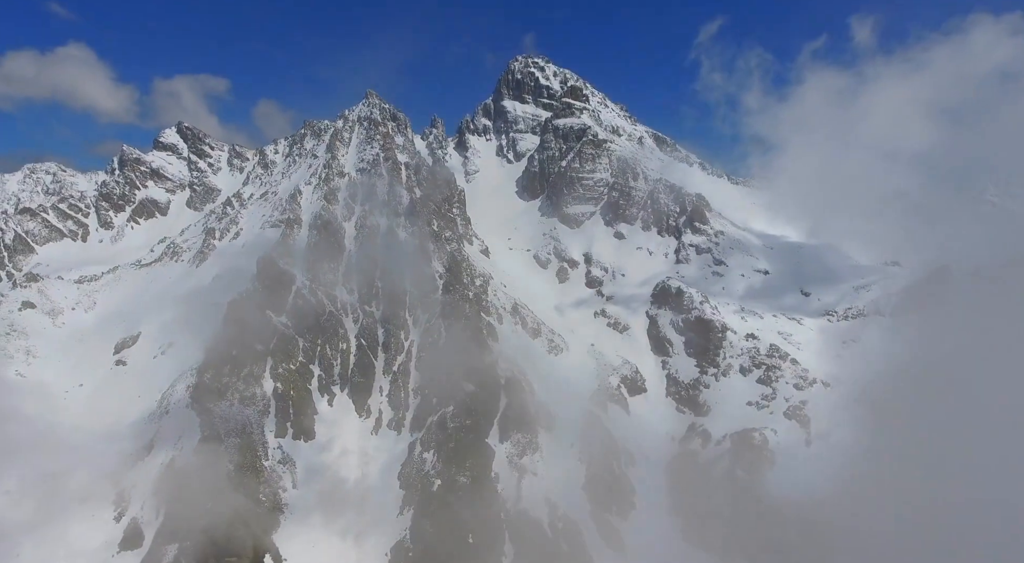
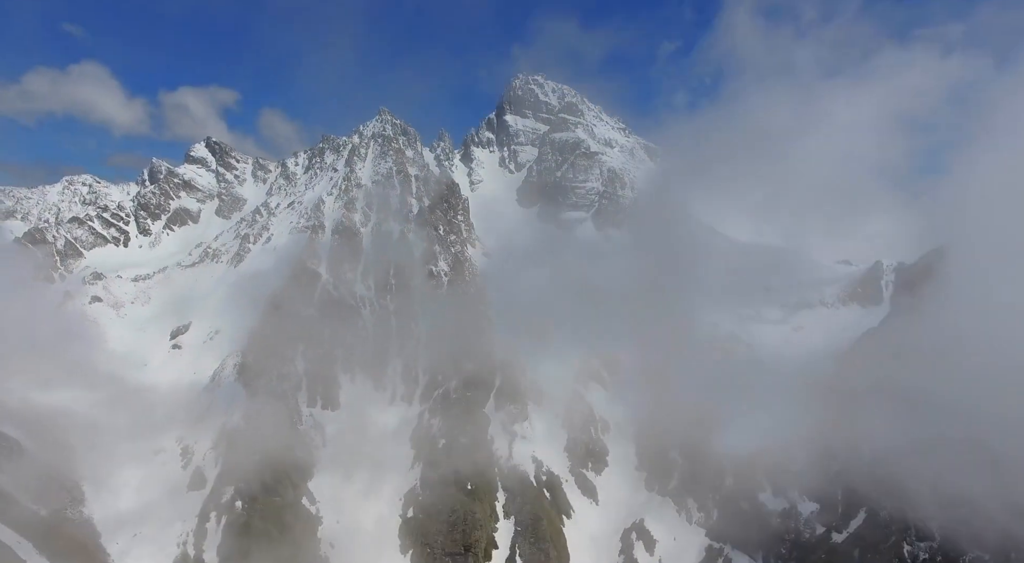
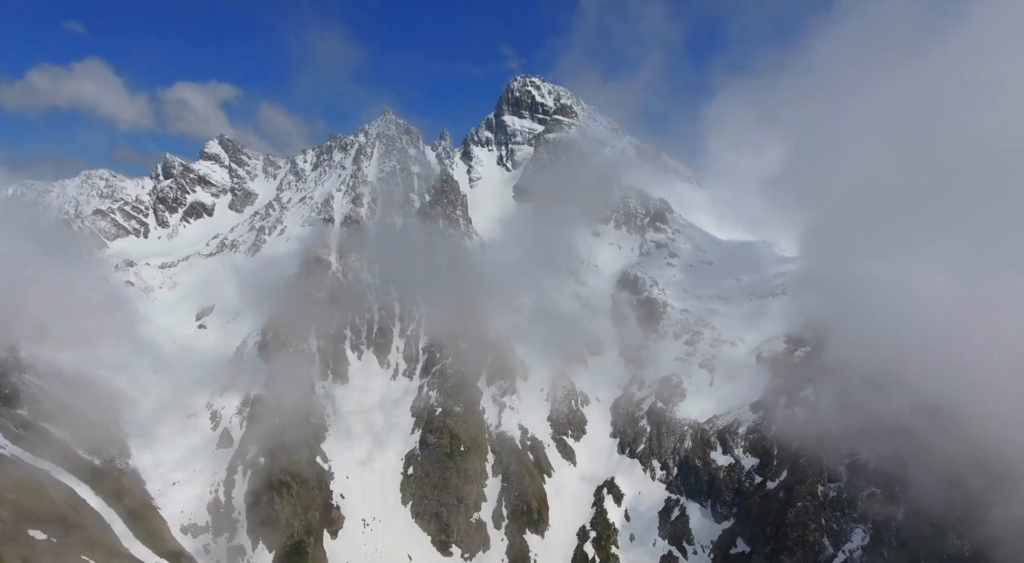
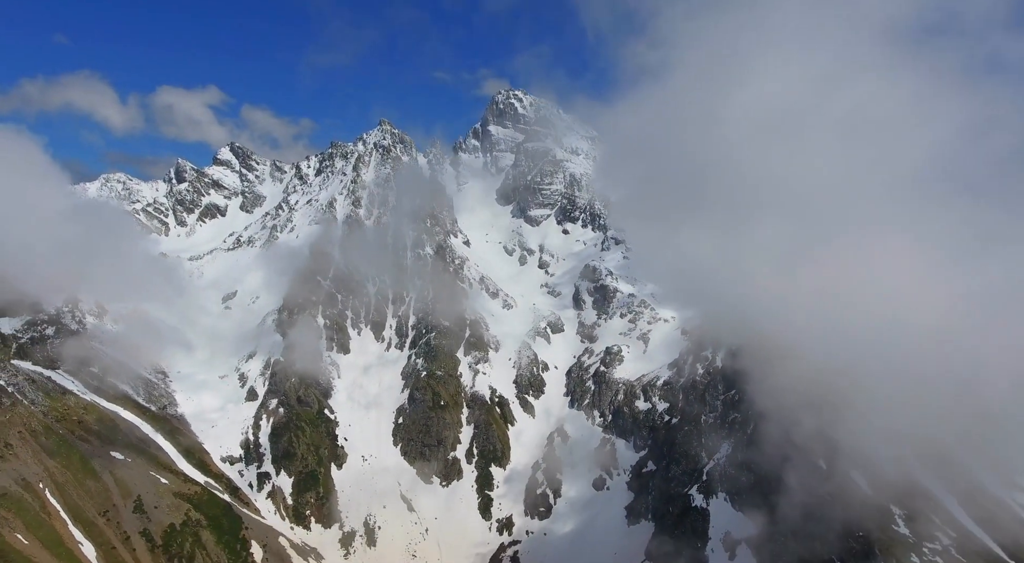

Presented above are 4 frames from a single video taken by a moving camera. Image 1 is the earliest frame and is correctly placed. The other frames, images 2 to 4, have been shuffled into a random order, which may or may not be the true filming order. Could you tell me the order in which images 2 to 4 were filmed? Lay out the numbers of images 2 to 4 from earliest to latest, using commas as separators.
2, 3, 4
